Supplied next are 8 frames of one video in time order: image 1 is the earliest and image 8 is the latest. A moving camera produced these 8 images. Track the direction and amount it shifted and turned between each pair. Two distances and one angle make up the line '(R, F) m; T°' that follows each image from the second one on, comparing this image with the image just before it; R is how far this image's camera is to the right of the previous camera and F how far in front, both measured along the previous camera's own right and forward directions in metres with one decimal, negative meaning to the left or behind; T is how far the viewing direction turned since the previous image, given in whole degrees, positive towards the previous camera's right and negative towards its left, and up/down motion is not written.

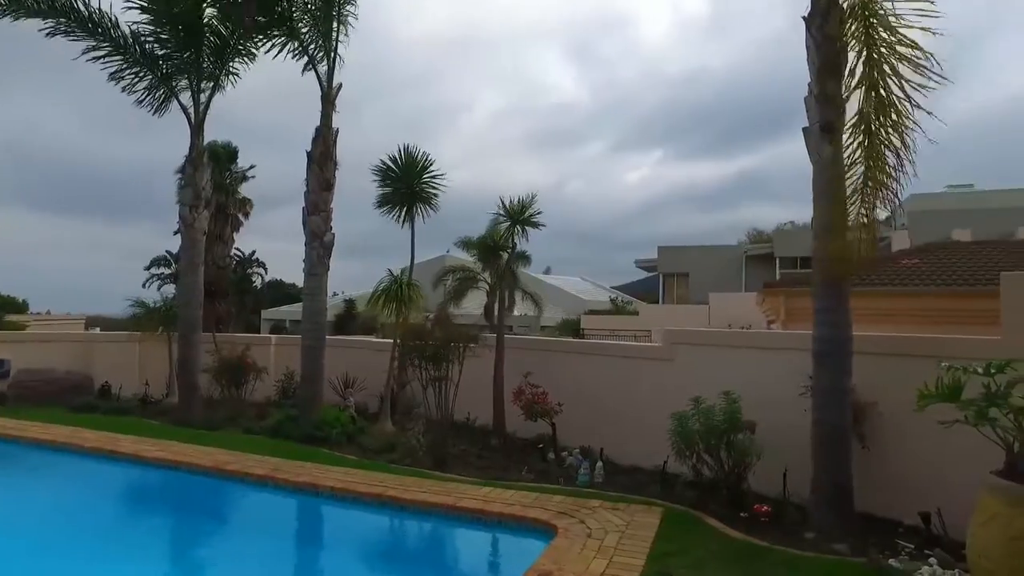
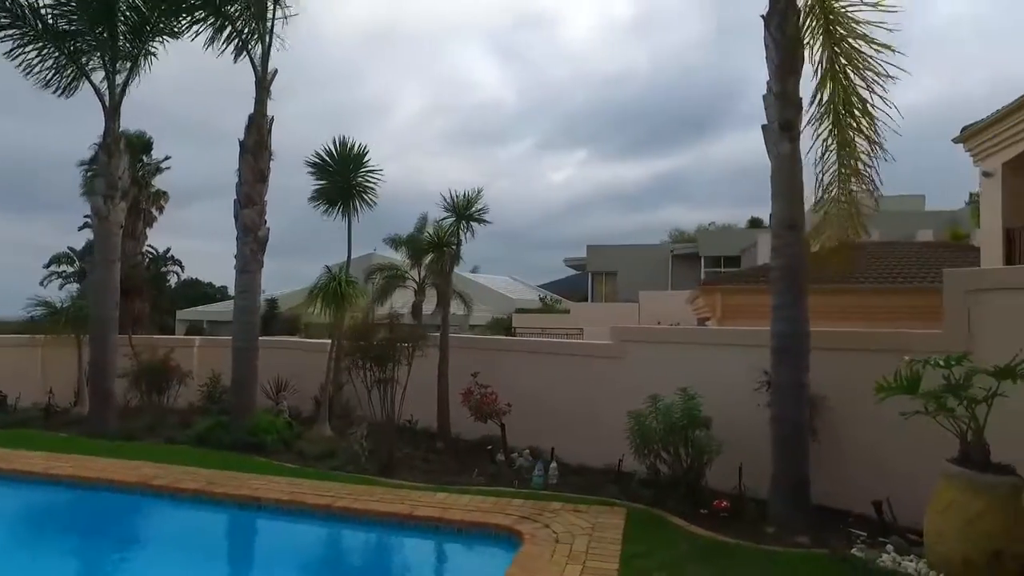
(-0.4, +0.3) m; +7°
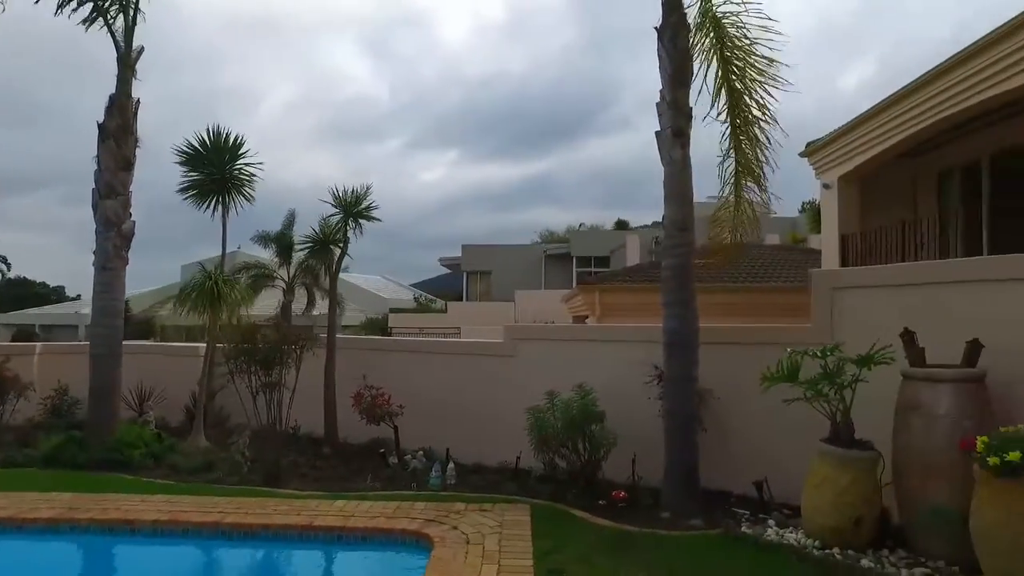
(-0.4, +0.1) m; +11°
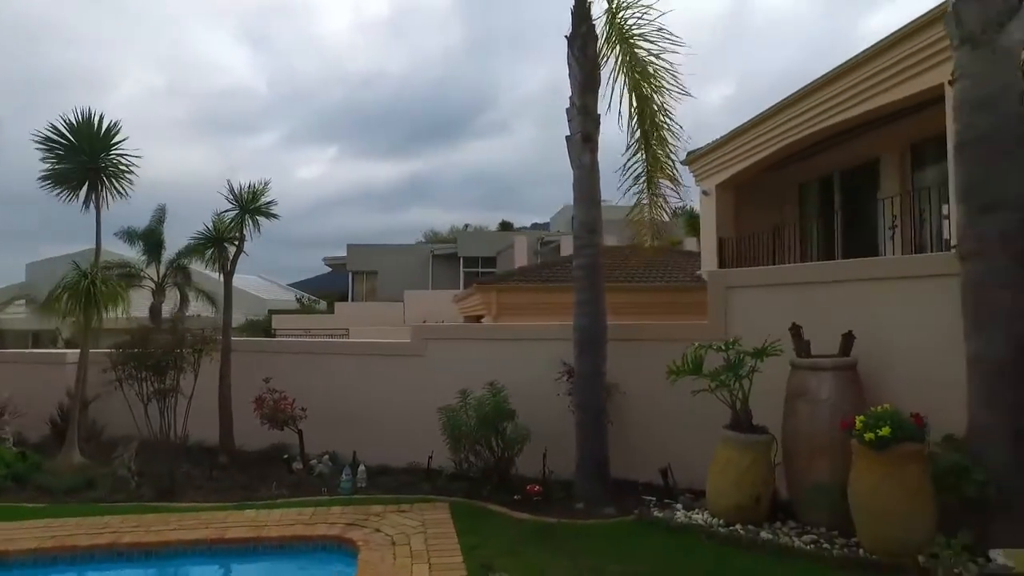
(-0.4, 0.0) m; +10°
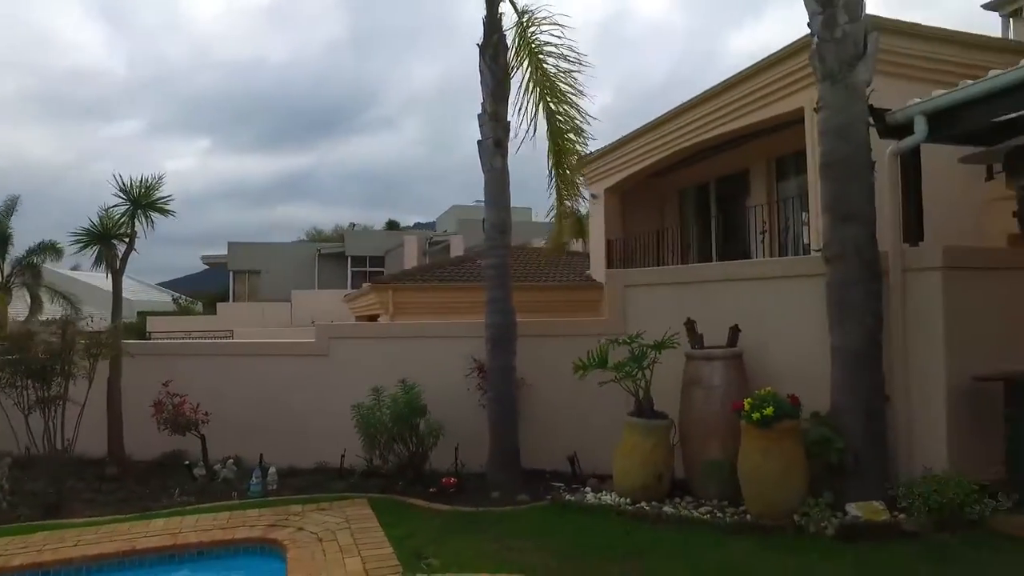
(-0.4, -0.3) m; +10°
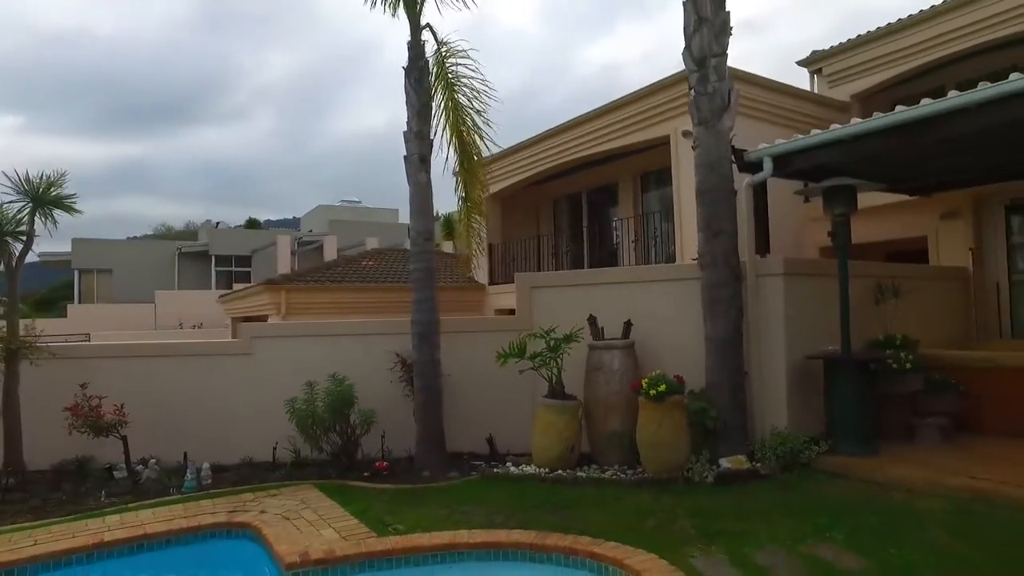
(-0.9, -1.0) m; +12°
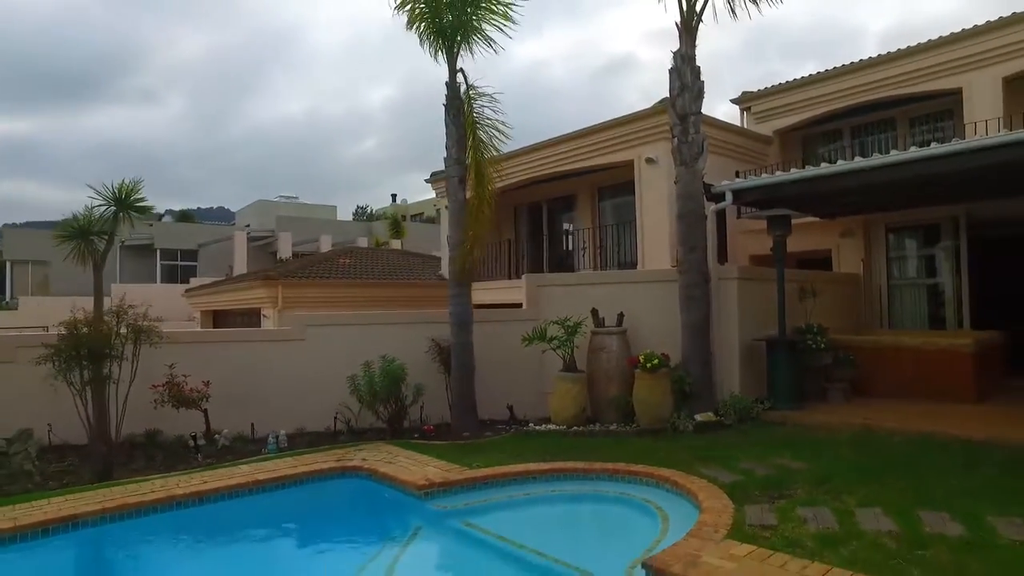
(-1.8, -2.2) m; +8°
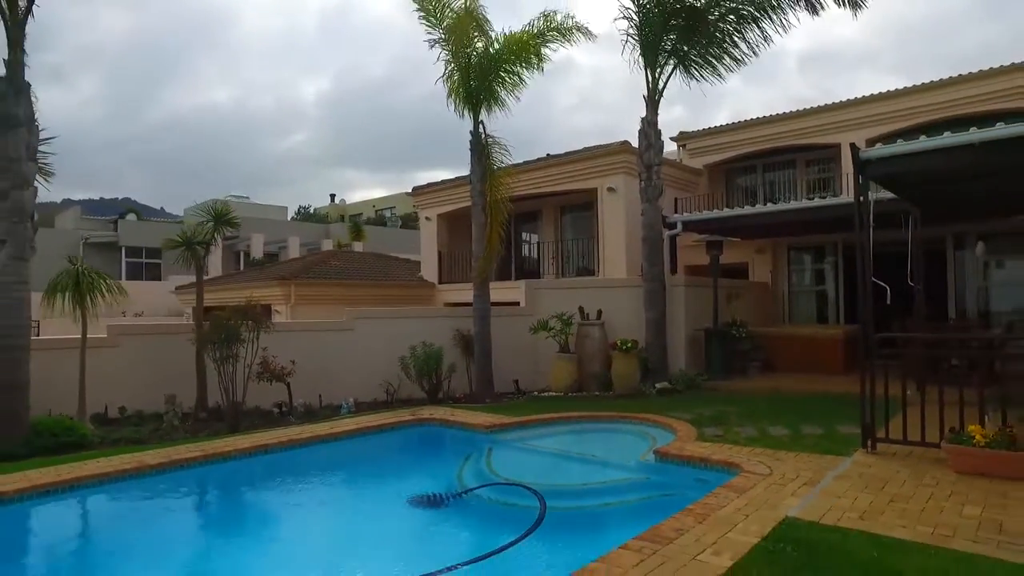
(-1.9, -3.5) m; +7°
